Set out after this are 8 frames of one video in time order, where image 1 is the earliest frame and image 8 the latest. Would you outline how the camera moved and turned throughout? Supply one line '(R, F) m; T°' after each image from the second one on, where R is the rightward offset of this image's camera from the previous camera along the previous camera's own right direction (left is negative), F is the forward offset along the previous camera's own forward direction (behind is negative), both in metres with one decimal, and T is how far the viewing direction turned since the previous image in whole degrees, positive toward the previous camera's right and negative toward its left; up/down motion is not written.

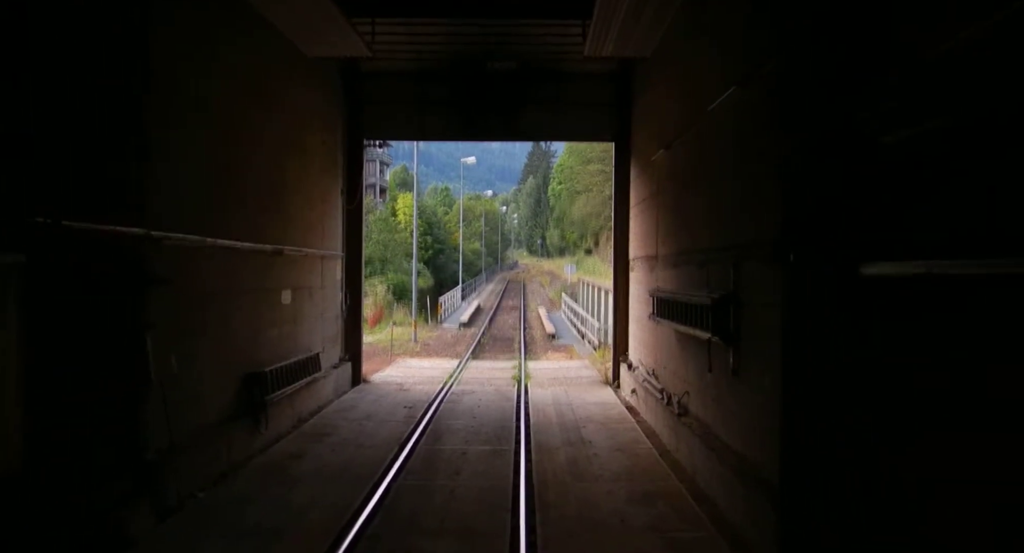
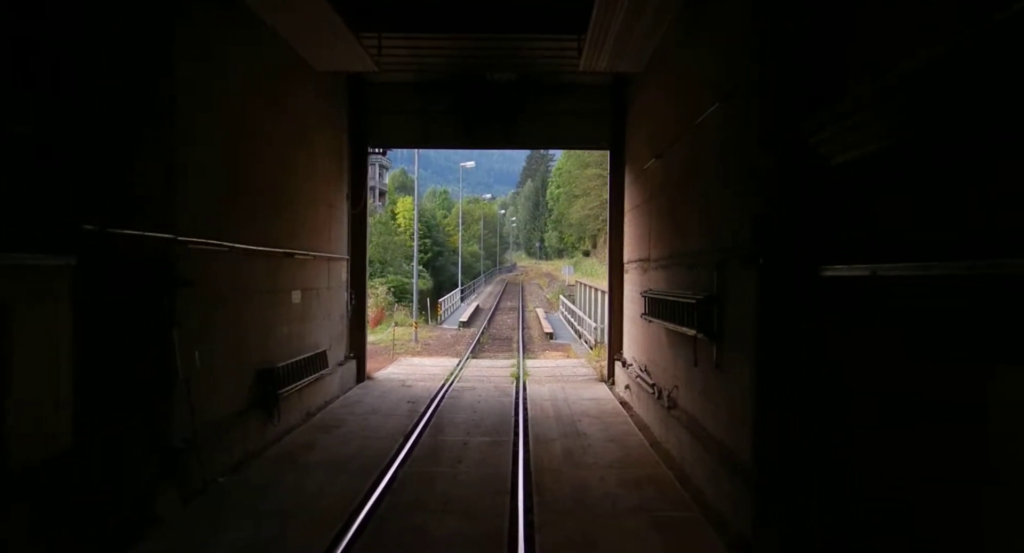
(0.0, -0.4) m; 0°
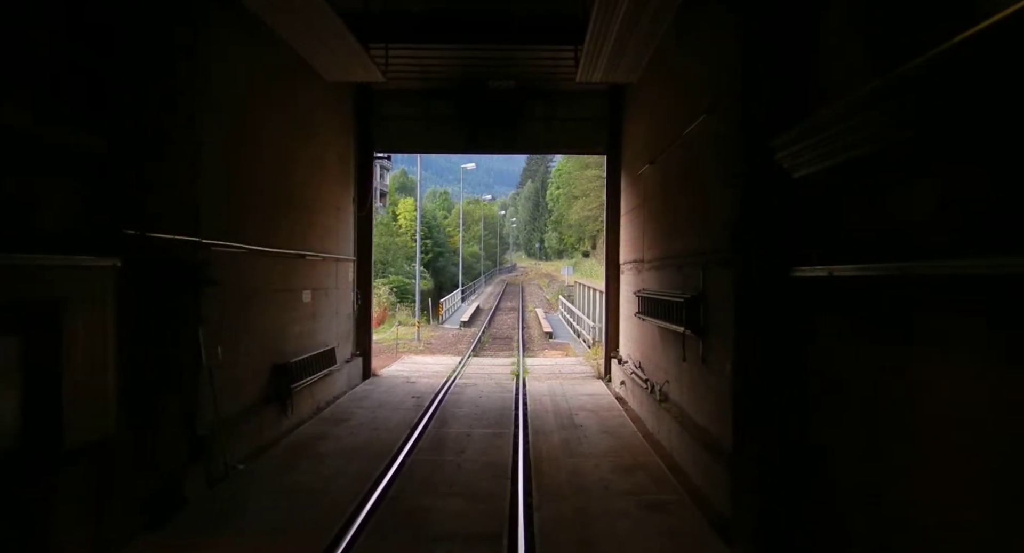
(0.0, -0.4) m; 0°
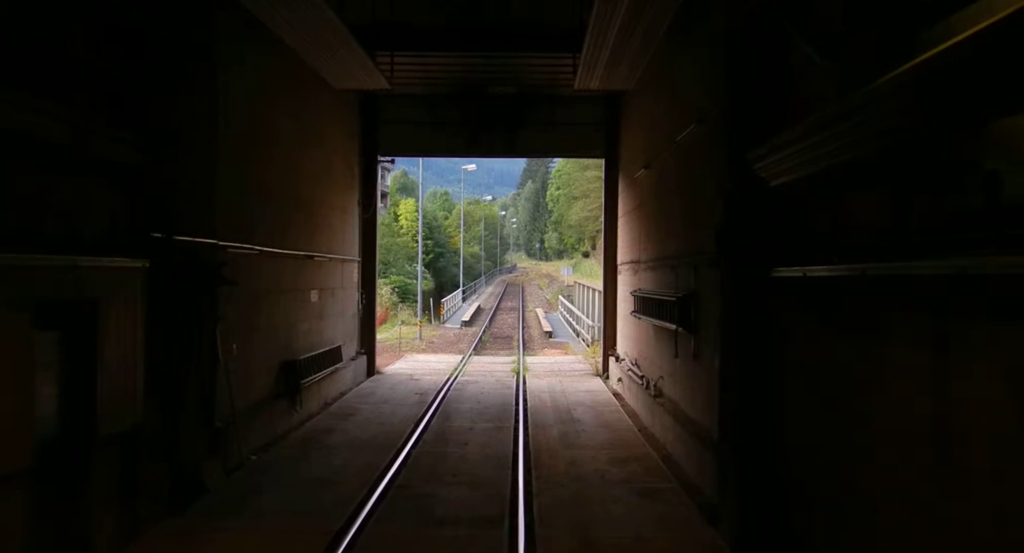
(0.0, -0.3) m; 0°
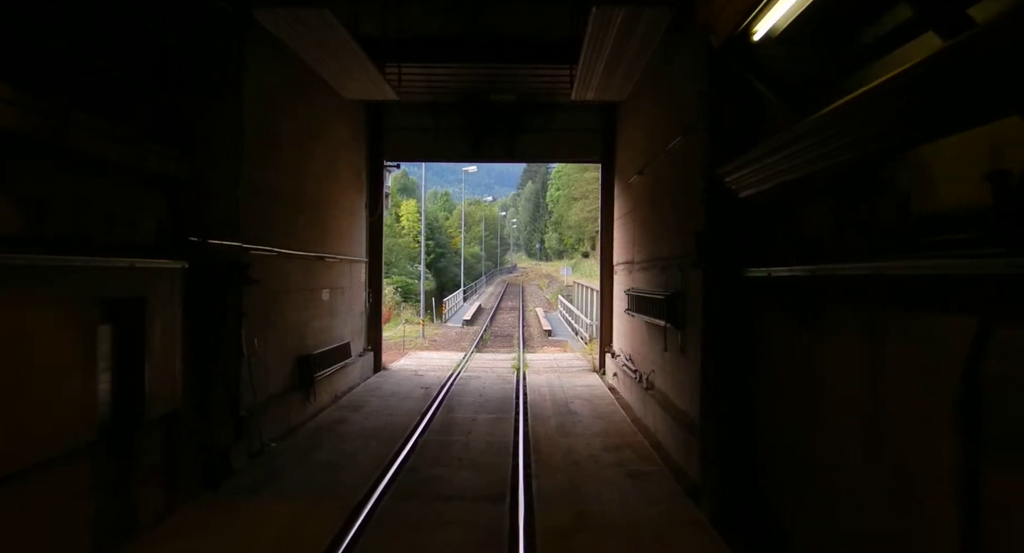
(0.0, -0.5) m; 0°
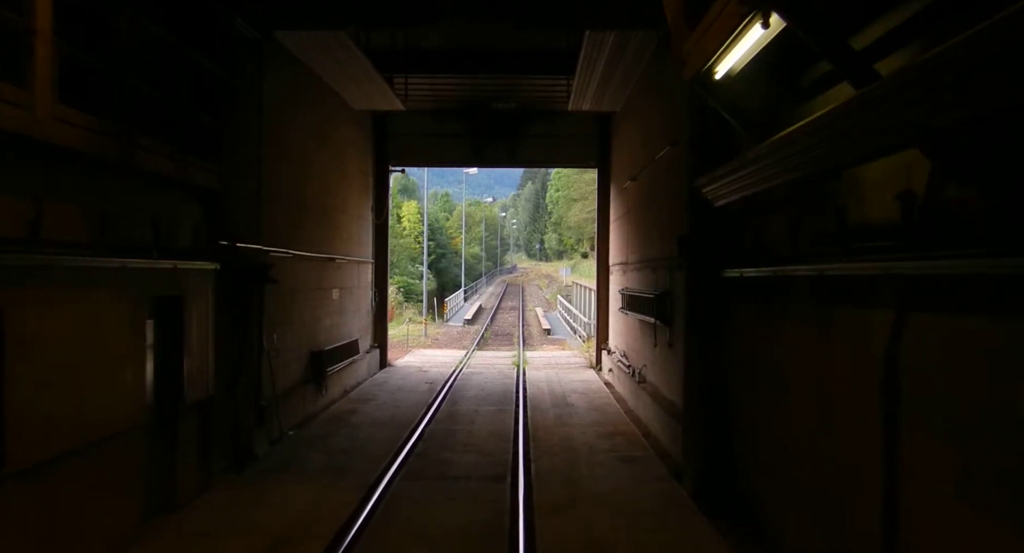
(0.0, -0.5) m; 0°
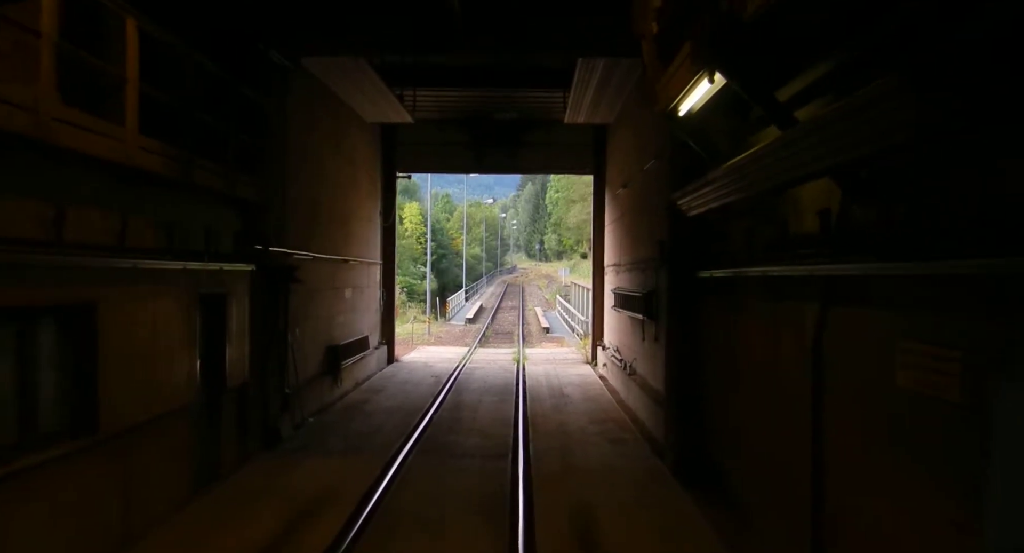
(0.0, -0.7) m; 0°
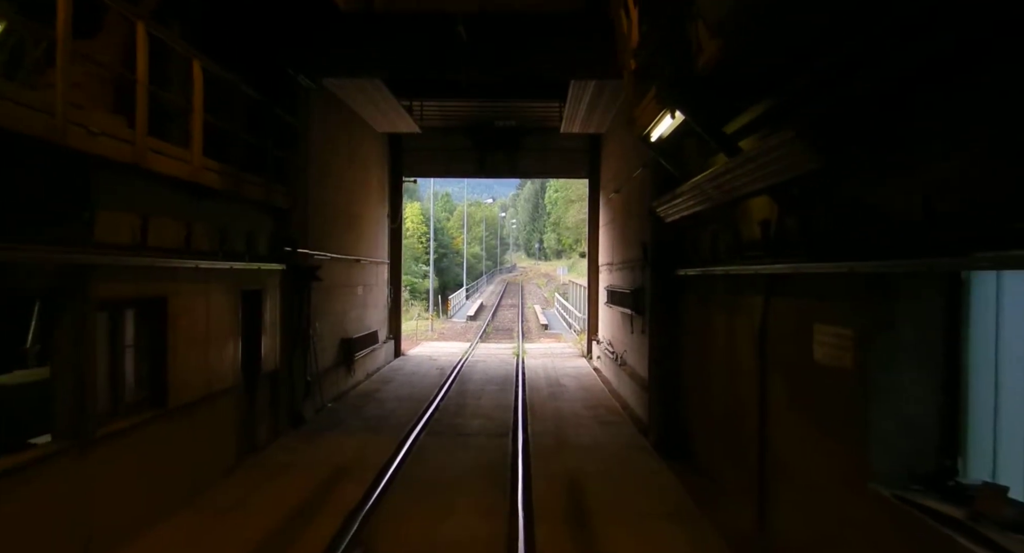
(0.0, -0.8) m; 0°
